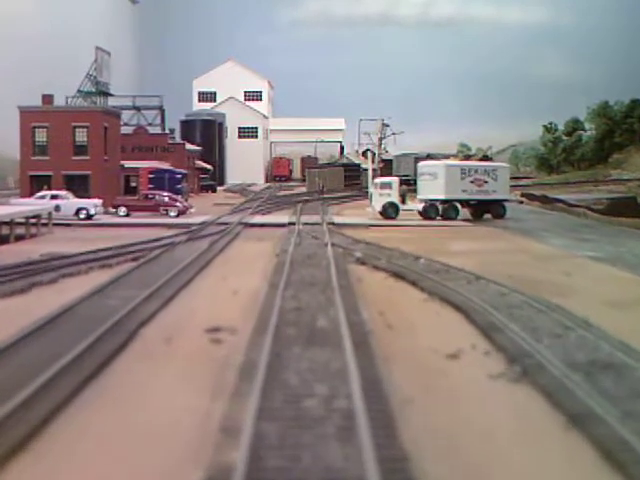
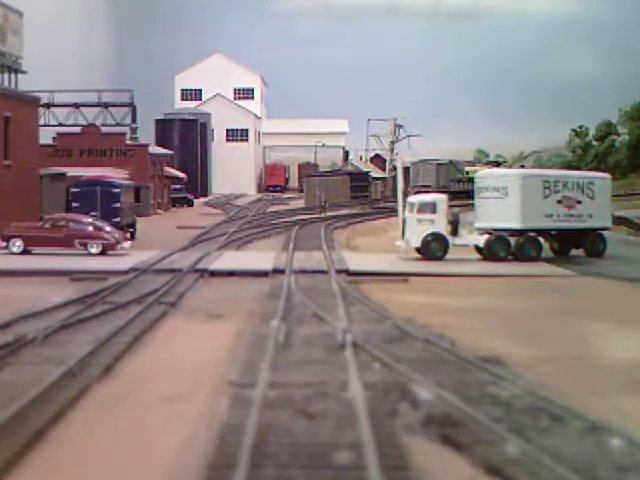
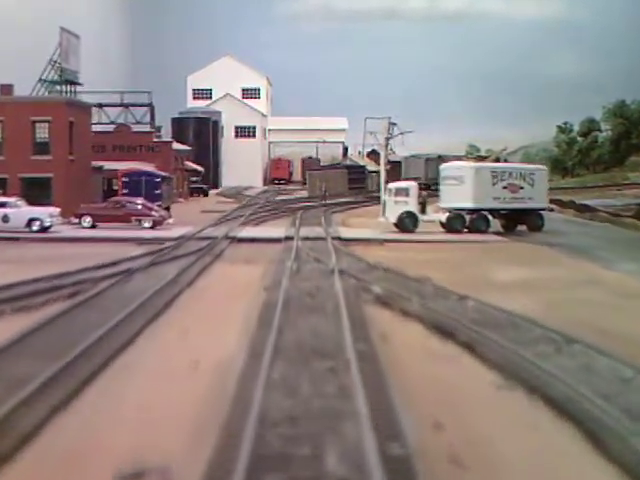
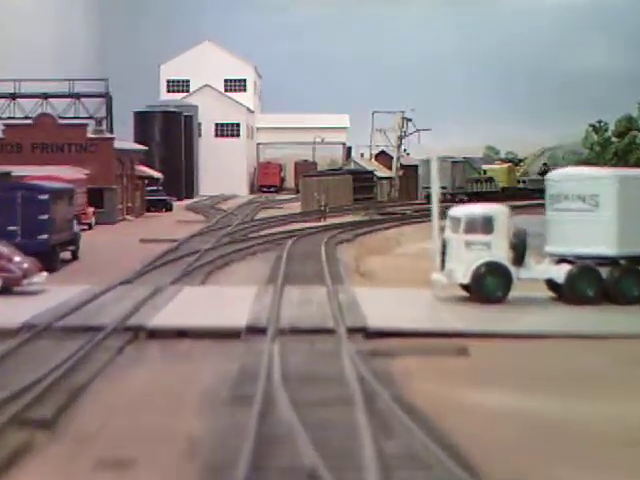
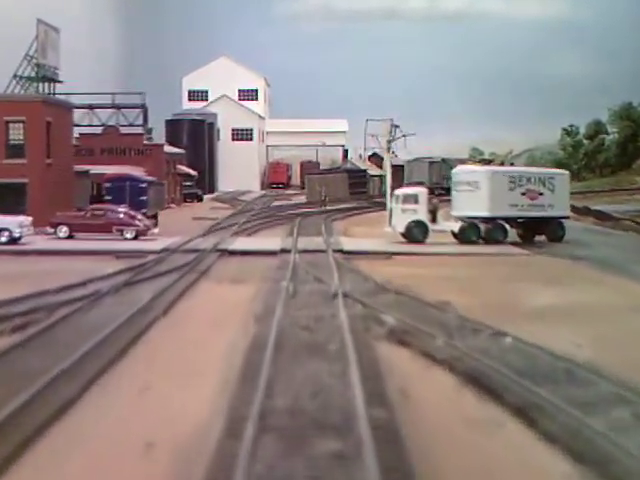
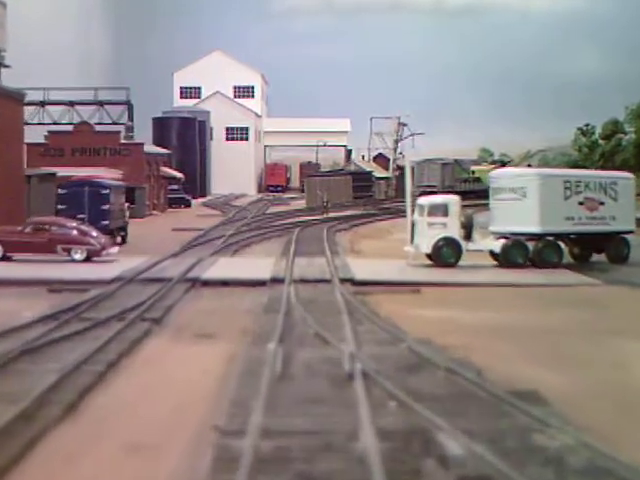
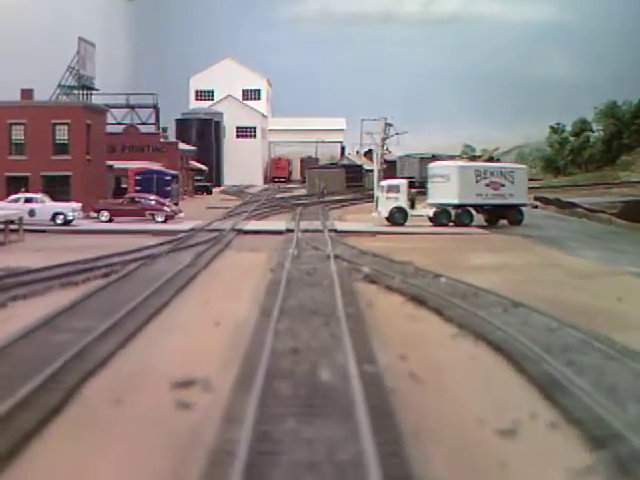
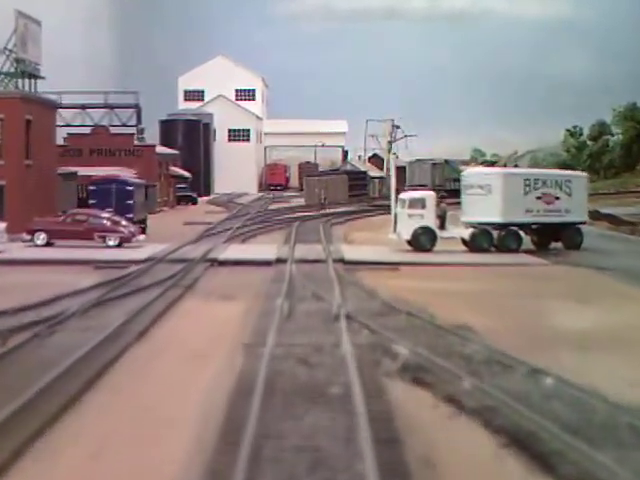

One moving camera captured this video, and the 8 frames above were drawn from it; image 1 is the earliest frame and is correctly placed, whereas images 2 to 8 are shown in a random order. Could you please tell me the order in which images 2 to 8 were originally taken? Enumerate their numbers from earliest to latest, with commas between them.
7, 3, 5, 8, 2, 6, 4
